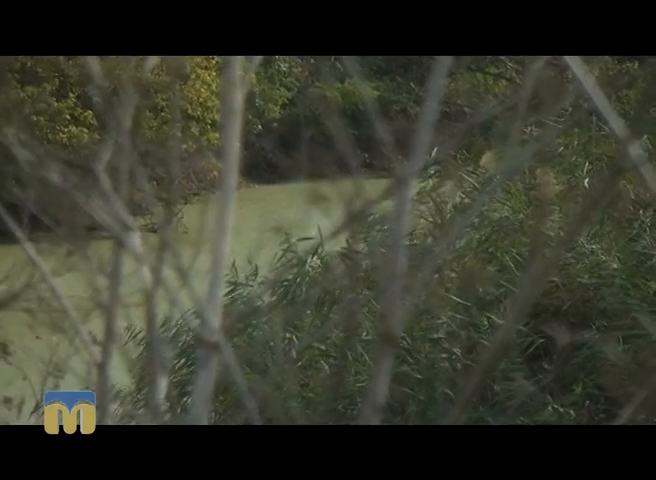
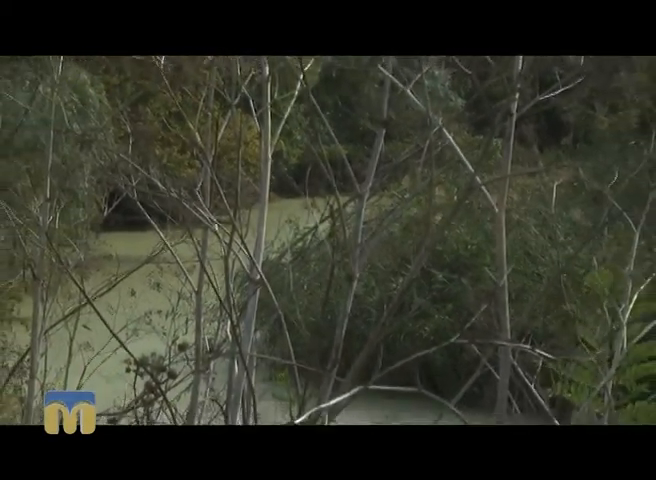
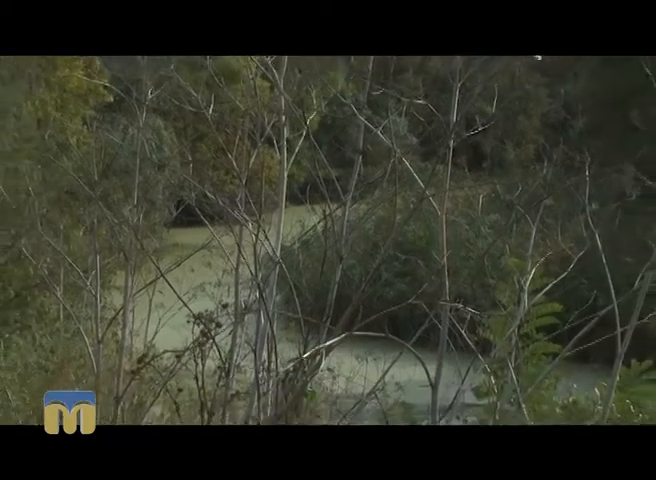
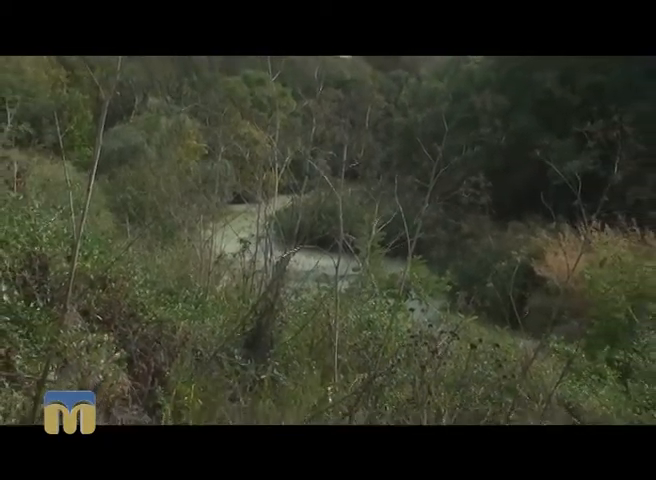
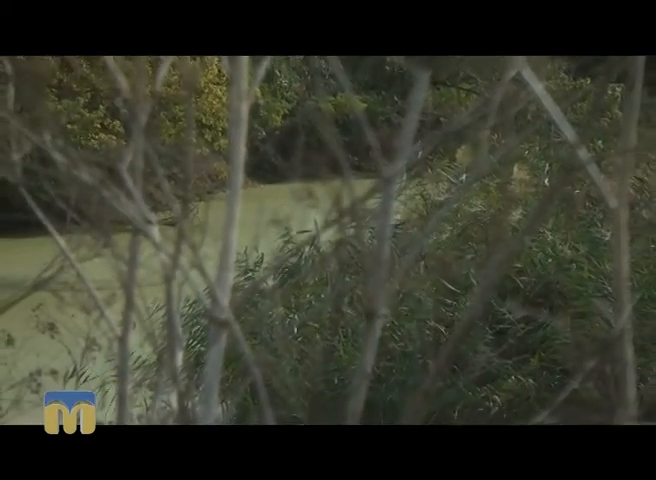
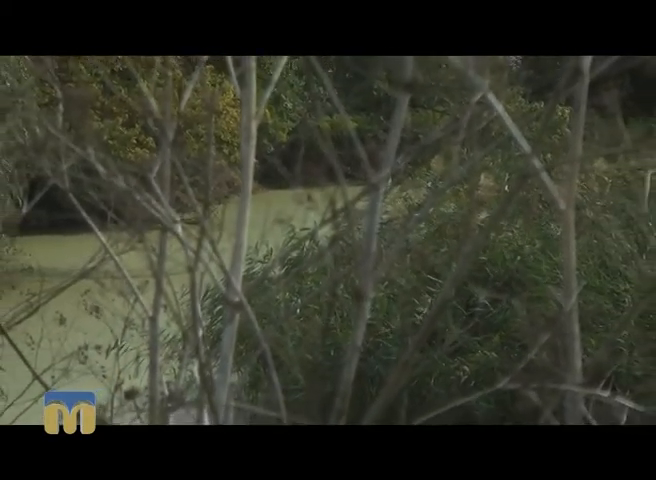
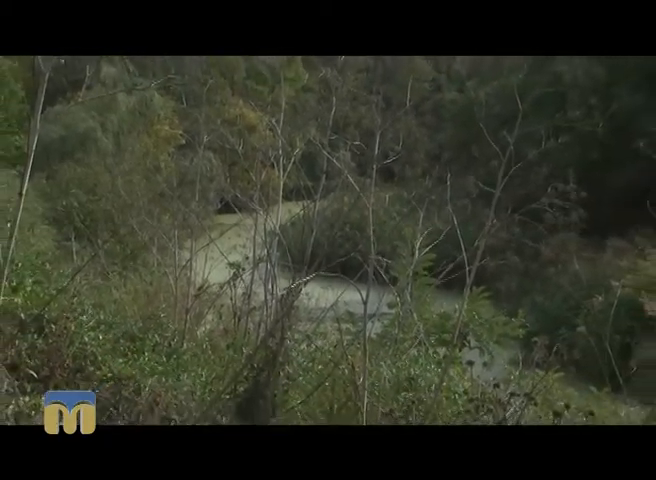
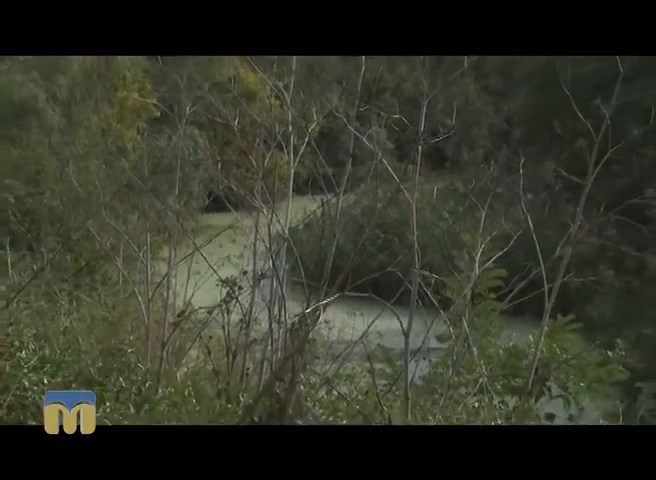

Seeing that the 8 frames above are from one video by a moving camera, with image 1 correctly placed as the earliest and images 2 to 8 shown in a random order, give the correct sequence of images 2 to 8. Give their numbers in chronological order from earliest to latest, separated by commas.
5, 6, 2, 3, 8, 7, 4
